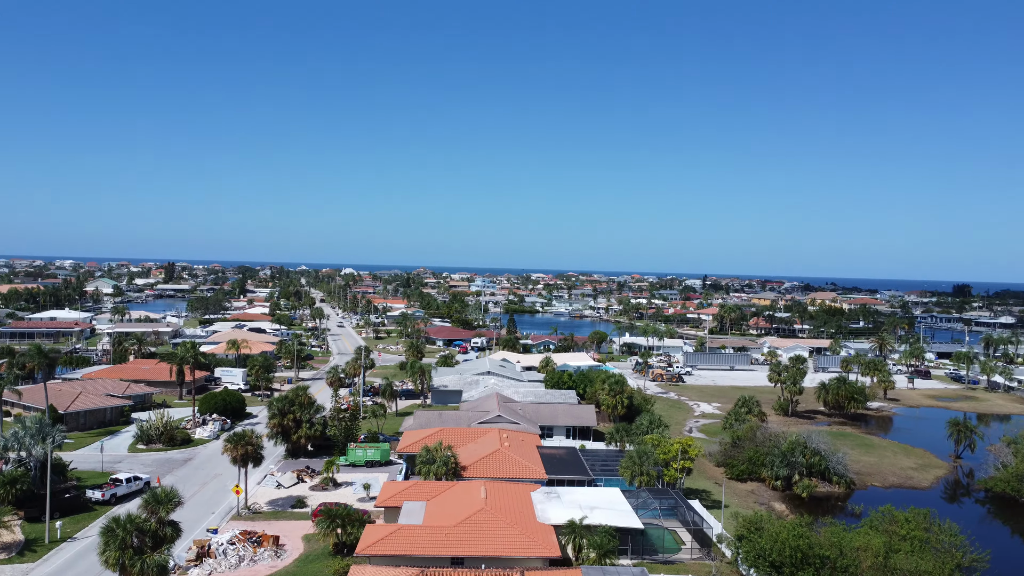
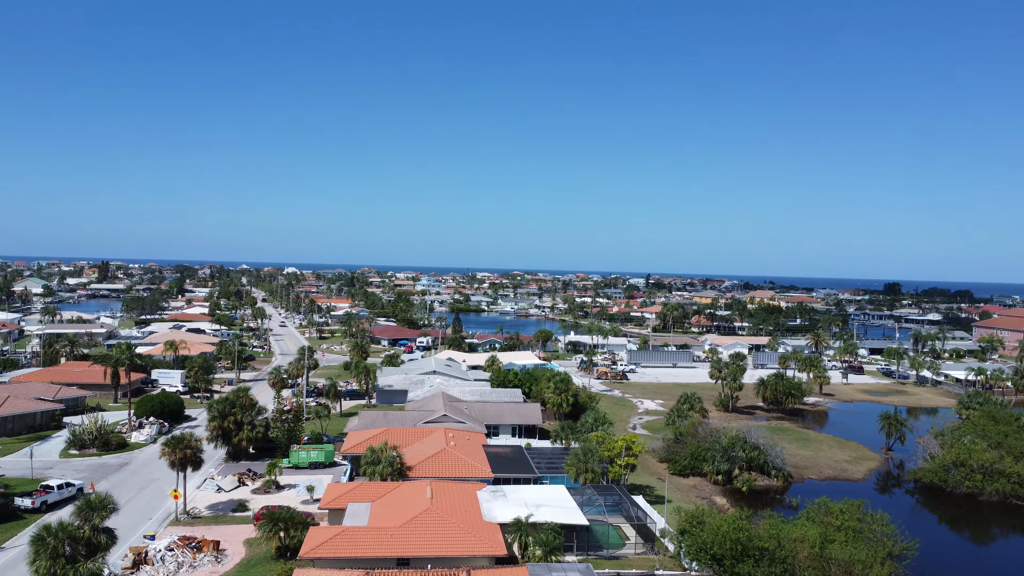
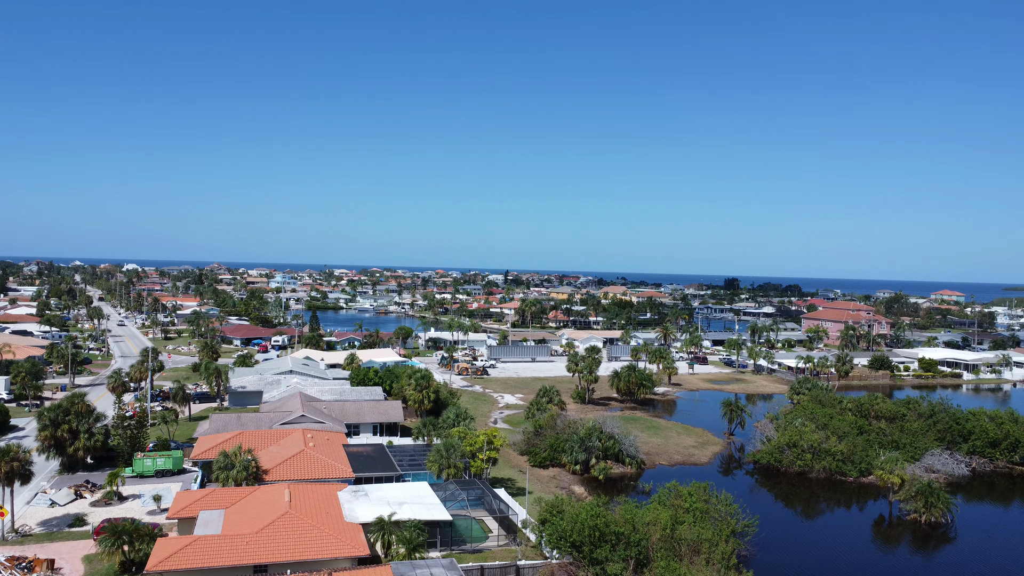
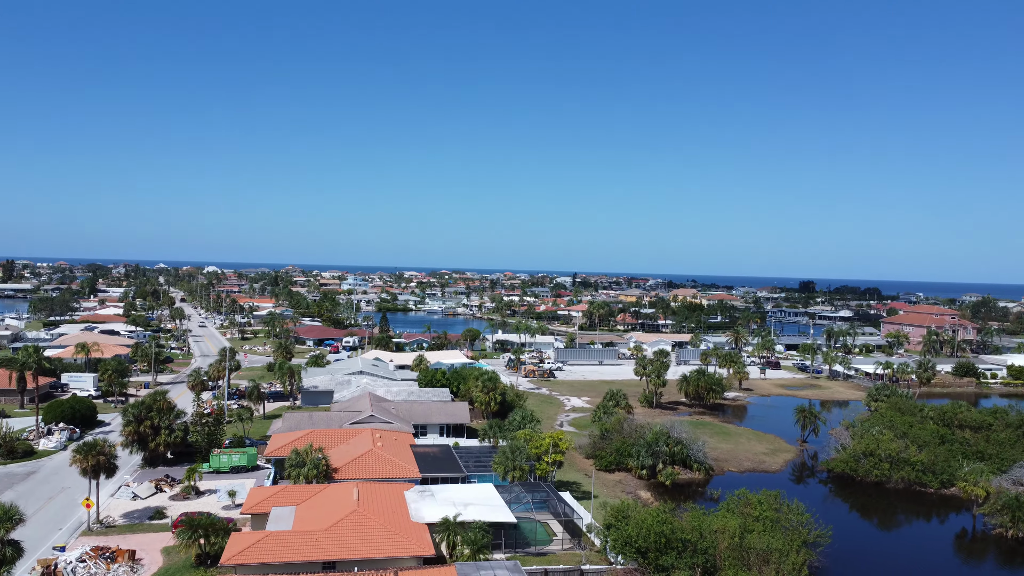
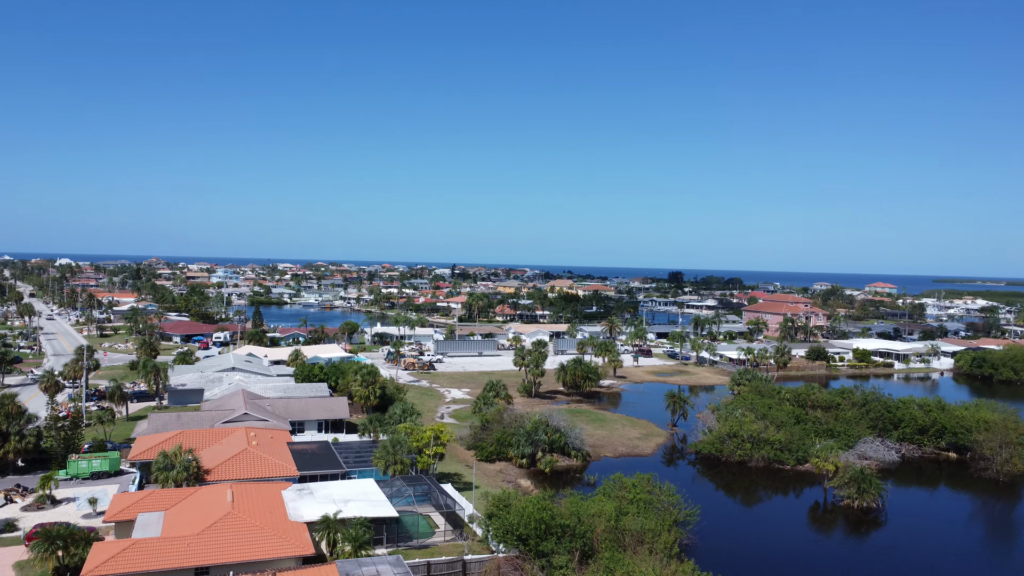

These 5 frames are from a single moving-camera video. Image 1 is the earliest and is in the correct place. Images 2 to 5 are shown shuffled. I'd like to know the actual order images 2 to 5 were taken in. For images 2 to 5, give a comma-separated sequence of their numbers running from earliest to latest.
2, 4, 3, 5
